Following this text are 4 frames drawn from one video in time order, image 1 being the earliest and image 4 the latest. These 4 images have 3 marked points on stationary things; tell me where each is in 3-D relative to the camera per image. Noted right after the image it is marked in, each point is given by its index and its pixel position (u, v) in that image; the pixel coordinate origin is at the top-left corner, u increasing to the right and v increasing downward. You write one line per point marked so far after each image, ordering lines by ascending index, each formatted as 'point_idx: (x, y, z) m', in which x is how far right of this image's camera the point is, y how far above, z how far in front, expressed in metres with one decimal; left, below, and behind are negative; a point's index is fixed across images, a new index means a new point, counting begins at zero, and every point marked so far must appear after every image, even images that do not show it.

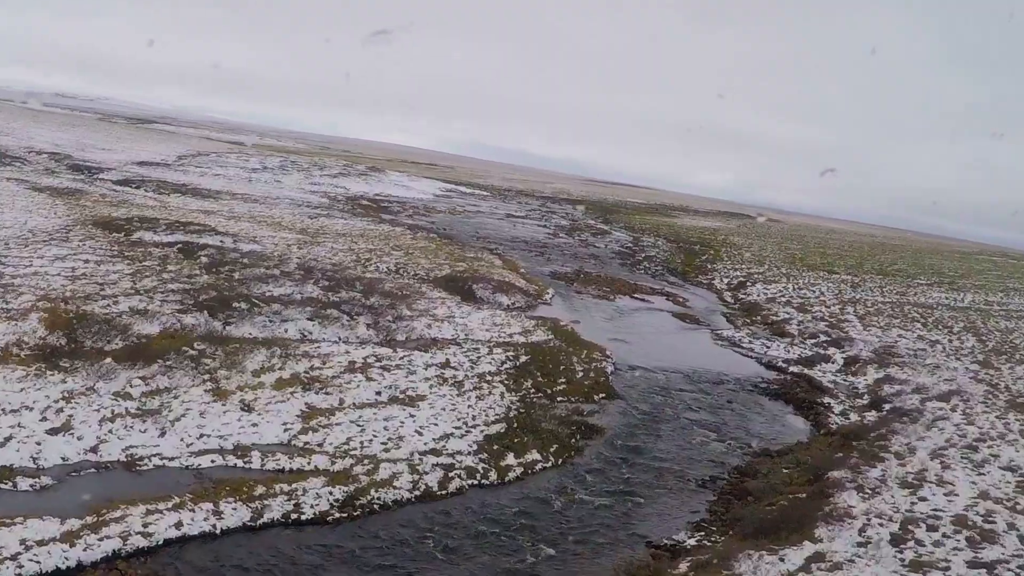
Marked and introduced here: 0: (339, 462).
0: (-3.0, -3.0, +13.0) m
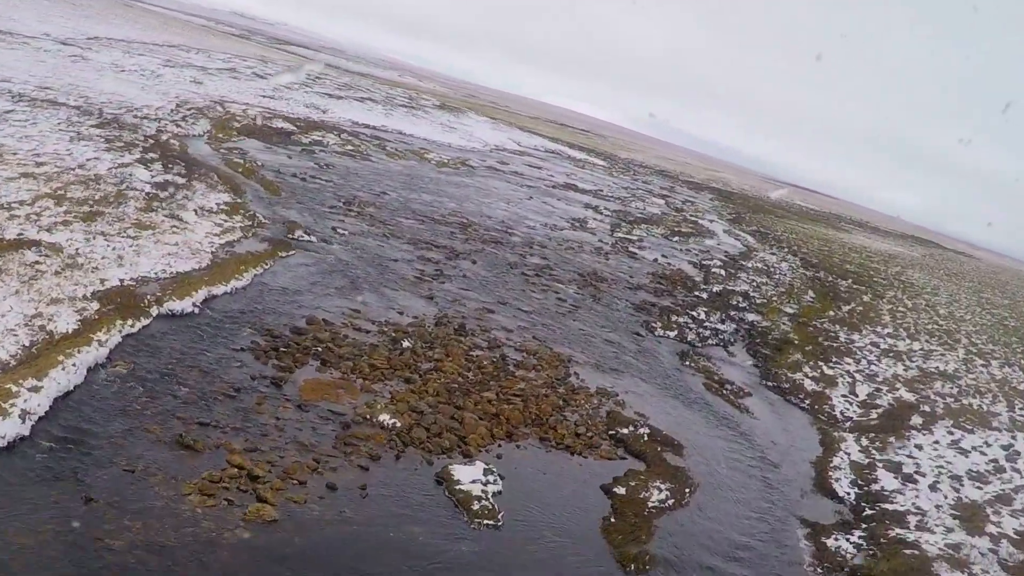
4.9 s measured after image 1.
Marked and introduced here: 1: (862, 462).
0: (-15.2, -3.9, -10.9) m
1: (+7.3, -3.6, +15.5) m
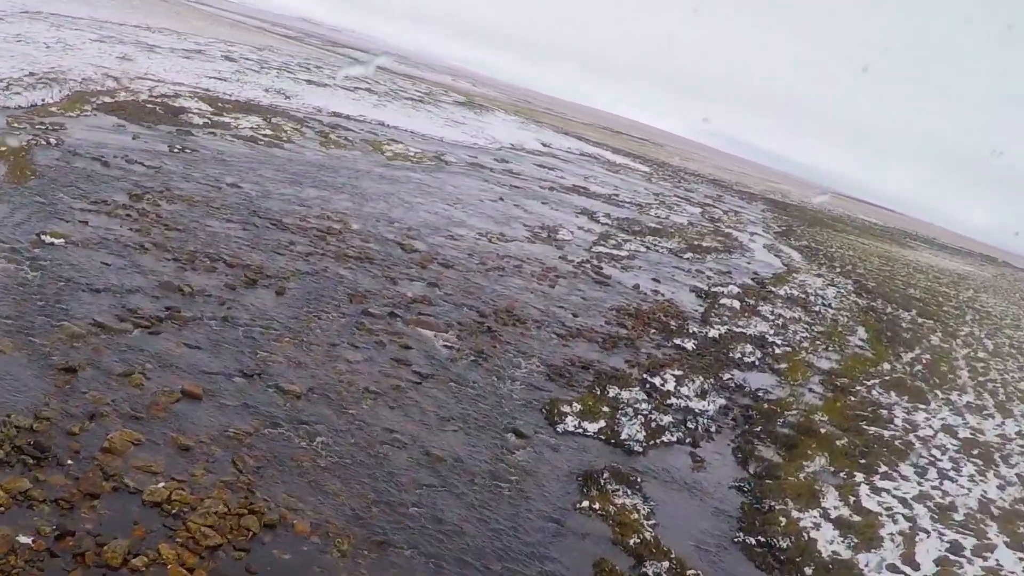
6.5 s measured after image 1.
0: (-21.4, -4.0, -17.9) m
1: (+3.5, -4.6, +6.3) m
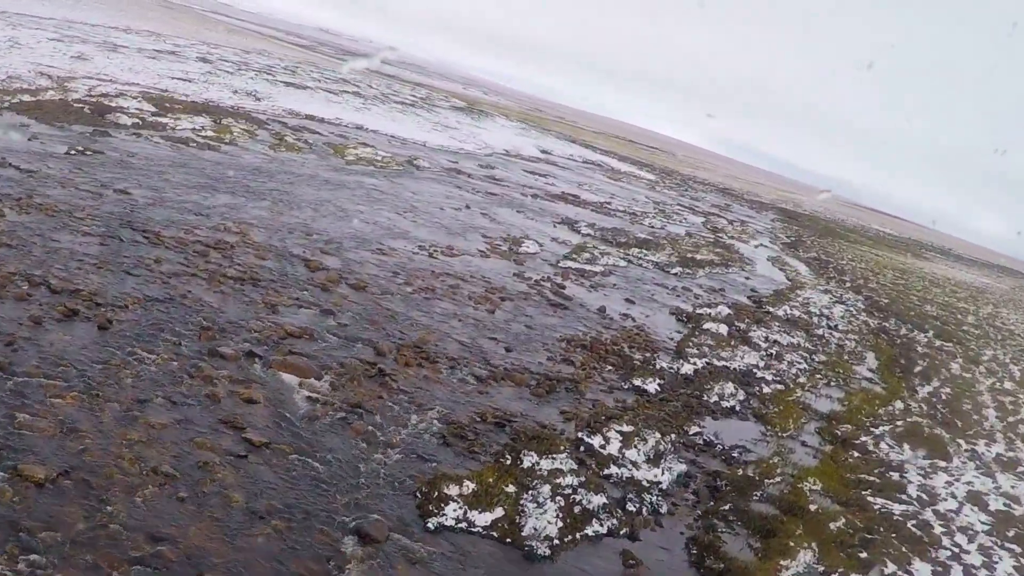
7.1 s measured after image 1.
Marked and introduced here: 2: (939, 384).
0: (-23.7, -4.1, -20.4) m
1: (+1.8, -5.0, +3.1) m
2: (+11.0, -2.5, +19.0) m
